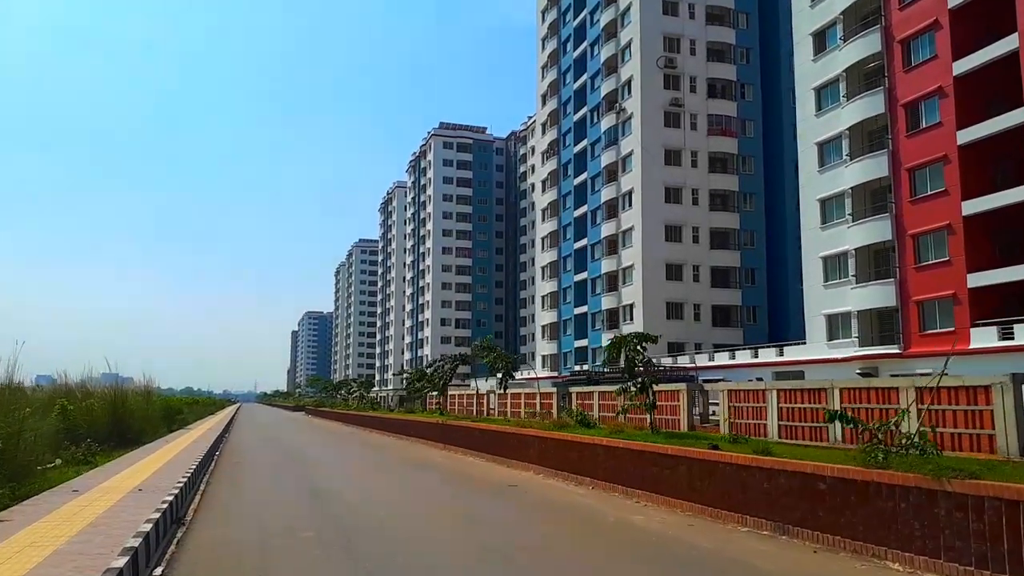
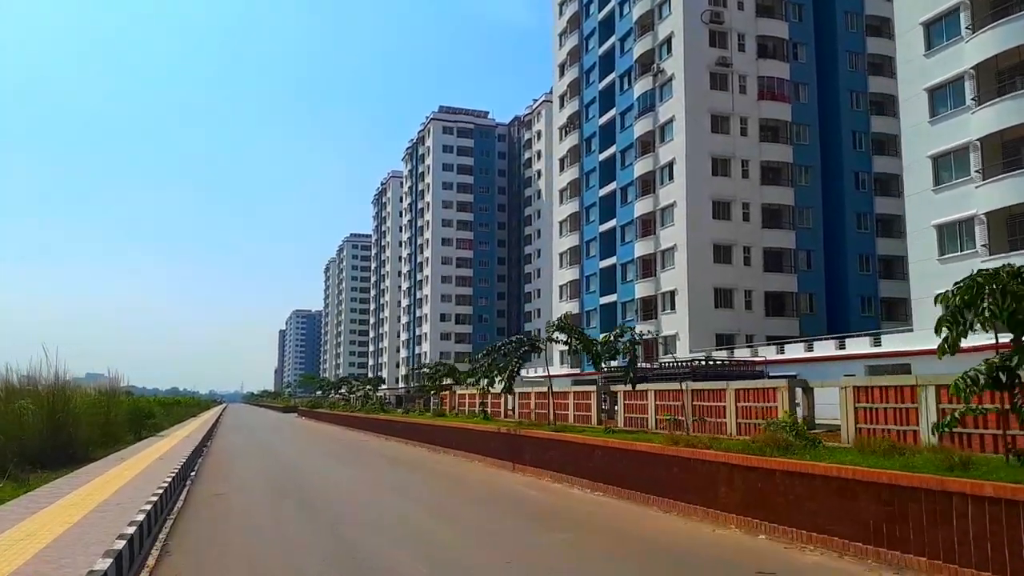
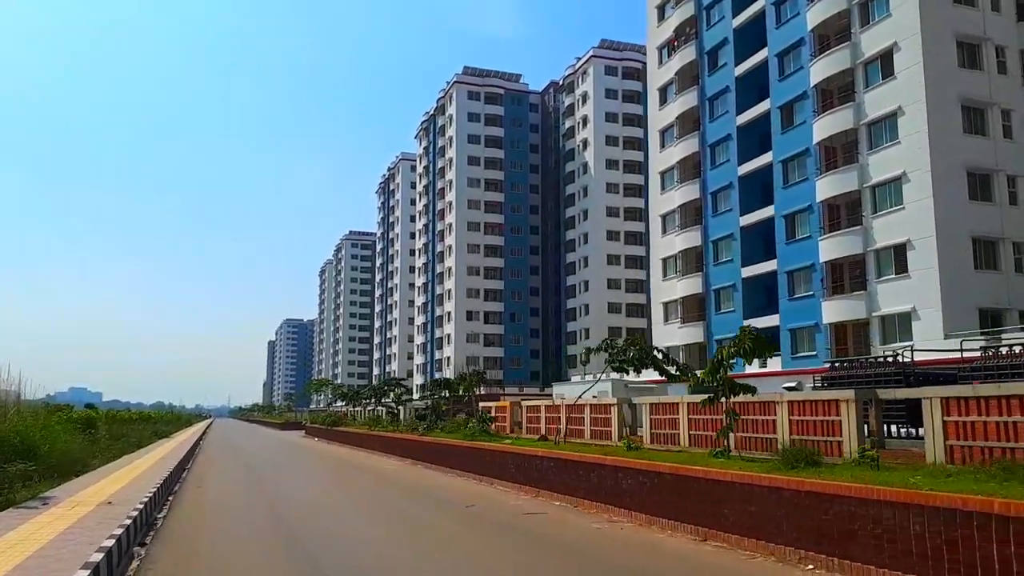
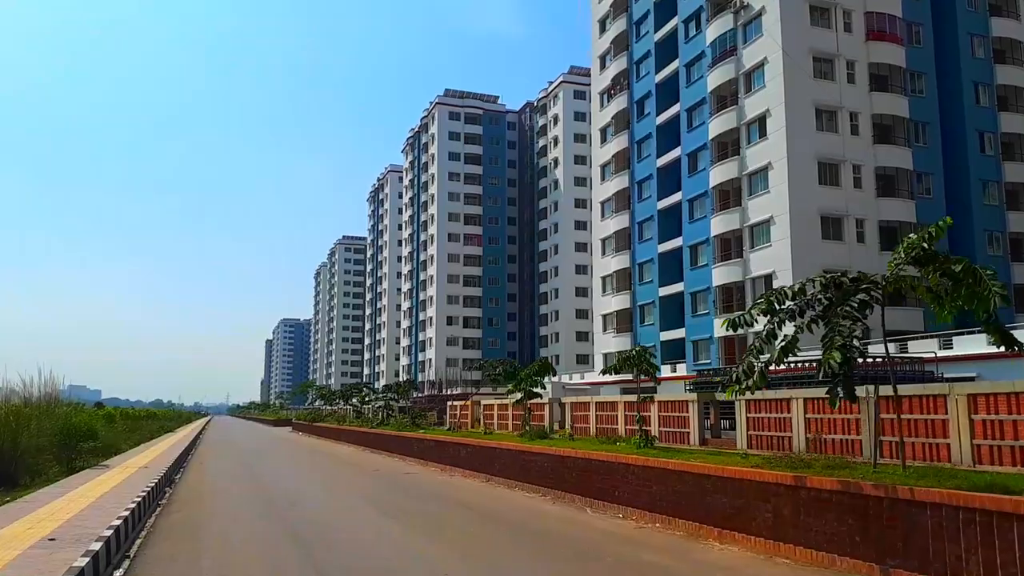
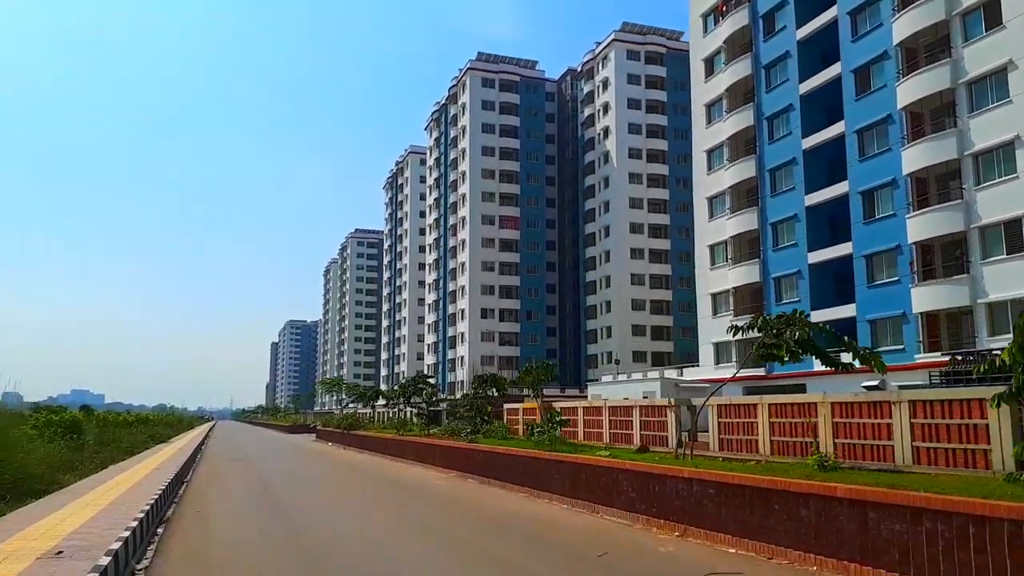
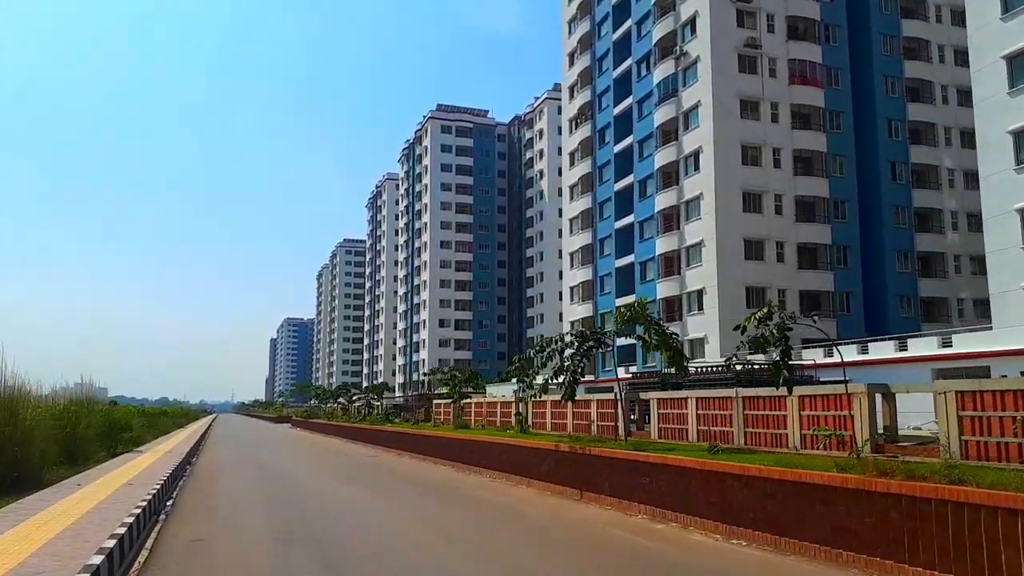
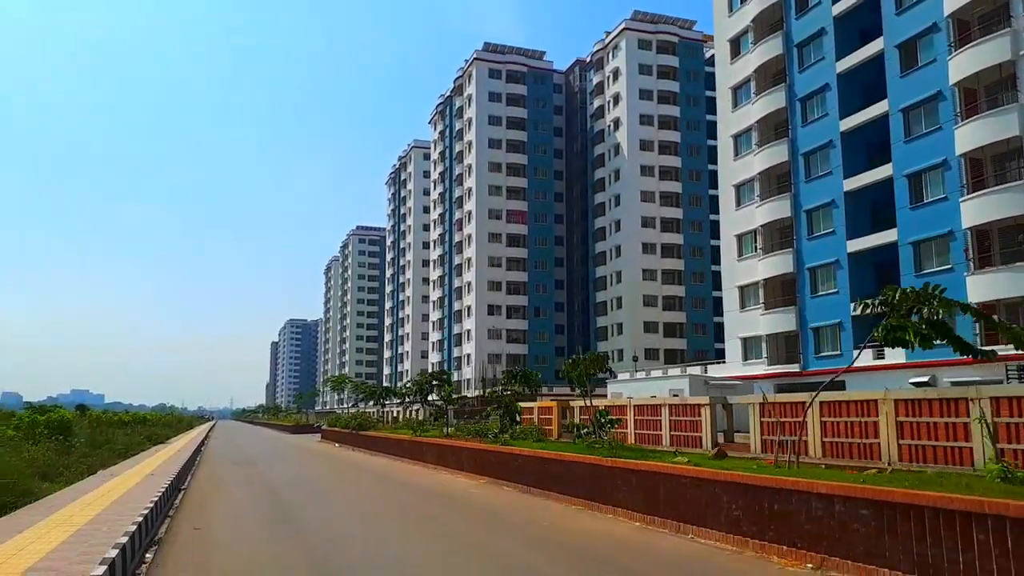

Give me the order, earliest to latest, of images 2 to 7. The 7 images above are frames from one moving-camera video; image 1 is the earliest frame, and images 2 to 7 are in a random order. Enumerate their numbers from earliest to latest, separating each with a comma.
2, 6, 4, 3, 5, 7
